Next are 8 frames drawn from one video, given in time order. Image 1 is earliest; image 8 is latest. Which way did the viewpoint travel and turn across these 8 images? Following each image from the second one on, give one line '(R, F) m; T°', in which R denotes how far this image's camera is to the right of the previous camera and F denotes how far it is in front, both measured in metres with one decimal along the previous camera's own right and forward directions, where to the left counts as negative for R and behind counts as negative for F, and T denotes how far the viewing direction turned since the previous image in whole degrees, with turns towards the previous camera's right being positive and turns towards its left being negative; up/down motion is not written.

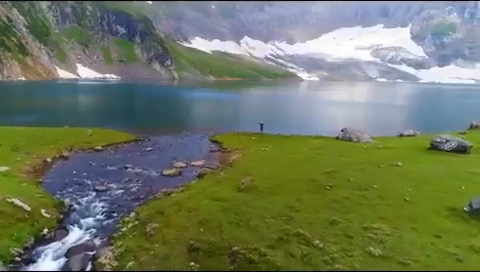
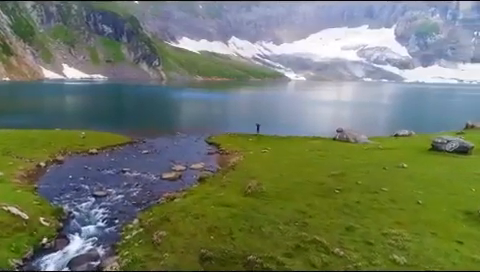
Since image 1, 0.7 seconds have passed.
(-2.0, +1.2) m; +2°
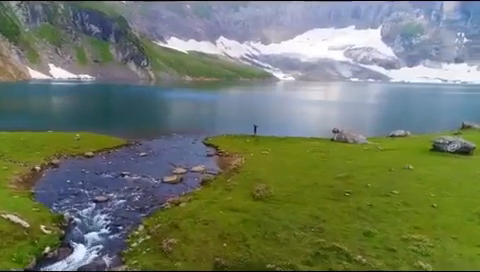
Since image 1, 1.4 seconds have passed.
(-2.0, +1.0) m; +2°
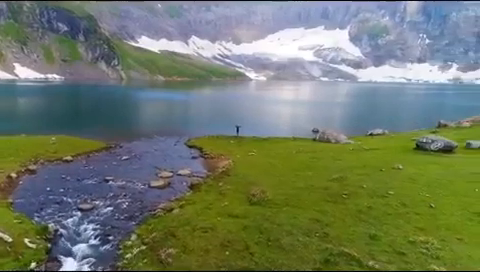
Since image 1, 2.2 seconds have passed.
(-2.2, +1.2) m; +4°
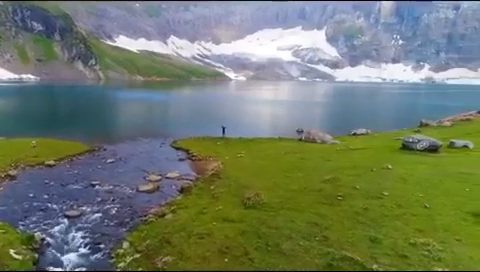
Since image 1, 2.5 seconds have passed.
(-1.4, +0.7) m; +3°
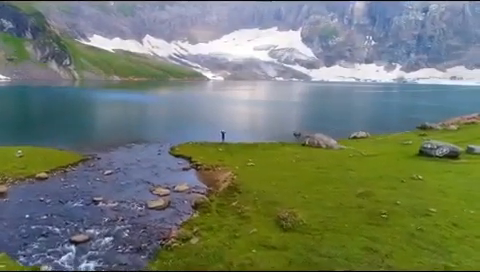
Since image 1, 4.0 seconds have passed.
(-5.1, +4.2) m; +3°
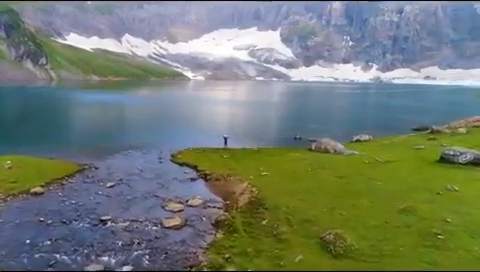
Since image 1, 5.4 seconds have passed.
(-4.8, +4.2) m; +3°
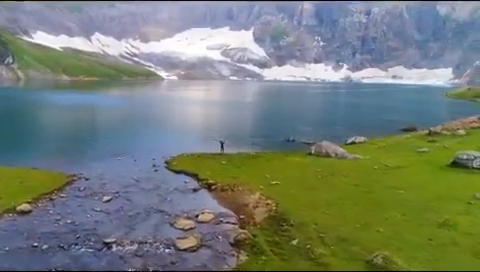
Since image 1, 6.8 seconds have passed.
(-4.5, +4.0) m; +4°
